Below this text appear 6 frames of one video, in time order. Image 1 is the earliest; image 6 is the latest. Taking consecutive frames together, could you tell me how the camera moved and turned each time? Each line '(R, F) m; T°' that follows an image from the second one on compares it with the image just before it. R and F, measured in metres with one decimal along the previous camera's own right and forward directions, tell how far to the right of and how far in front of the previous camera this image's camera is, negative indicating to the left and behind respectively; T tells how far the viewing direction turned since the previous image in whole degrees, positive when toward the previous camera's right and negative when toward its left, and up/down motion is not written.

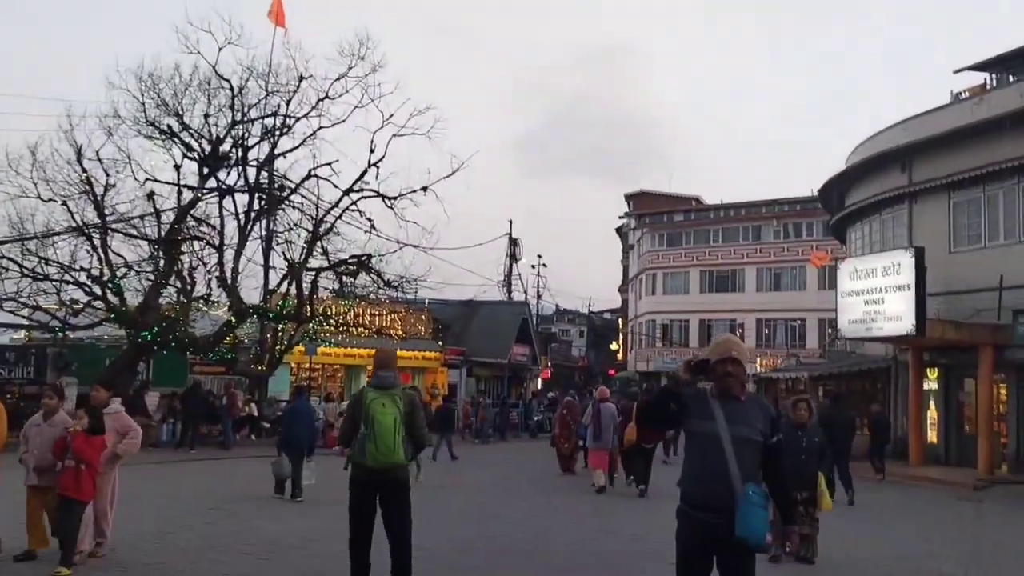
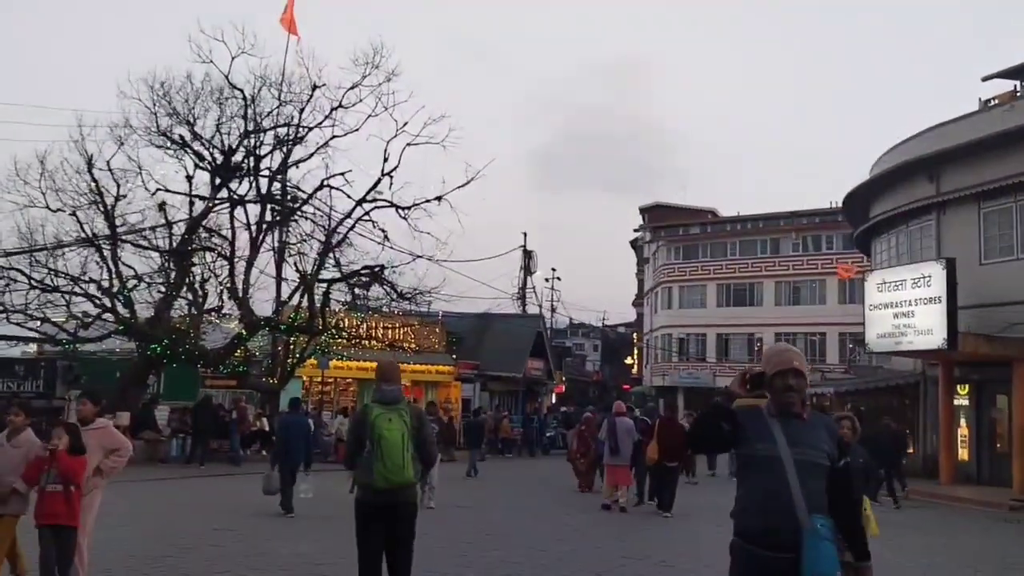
(-0.1, +0.6) m; -1°
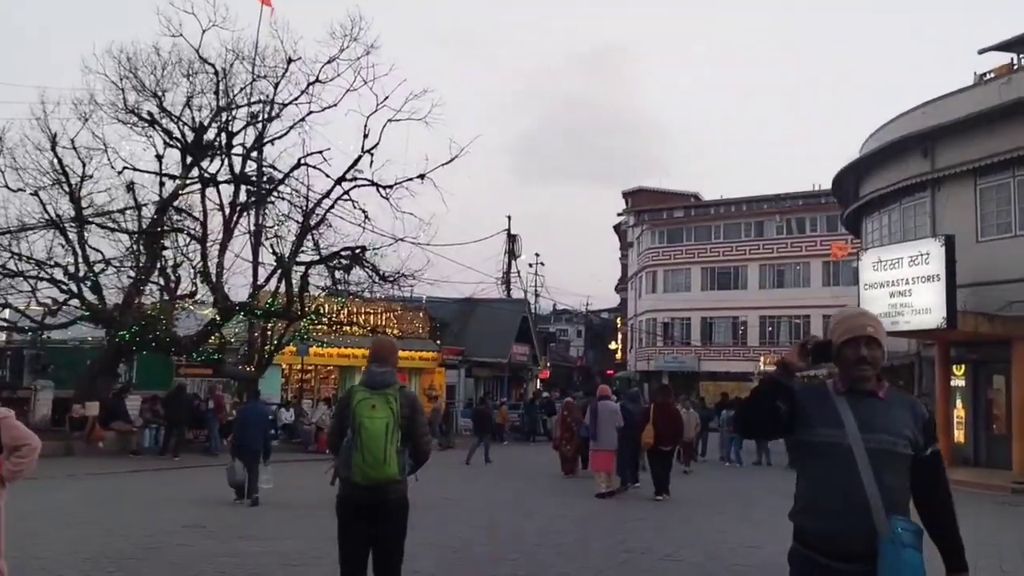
(-0.1, +0.9) m; +1°
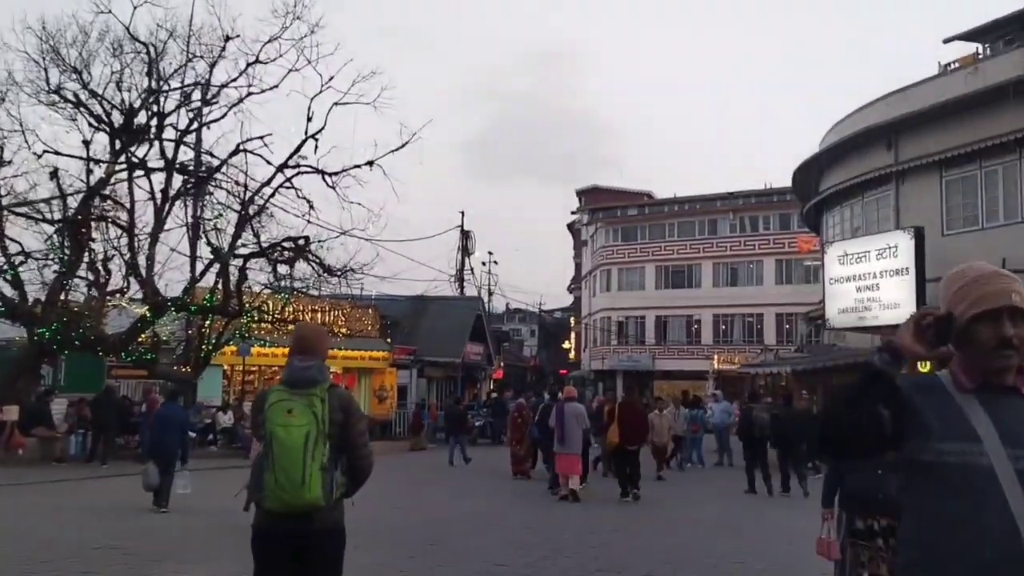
(-0.1, +1.2) m; +3°
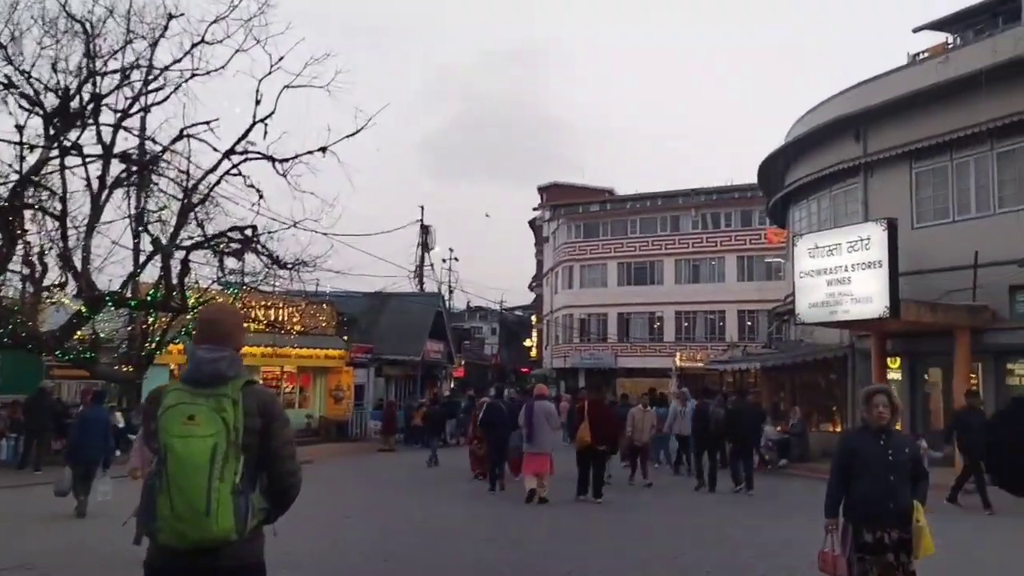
(0.0, +1.0) m; +3°
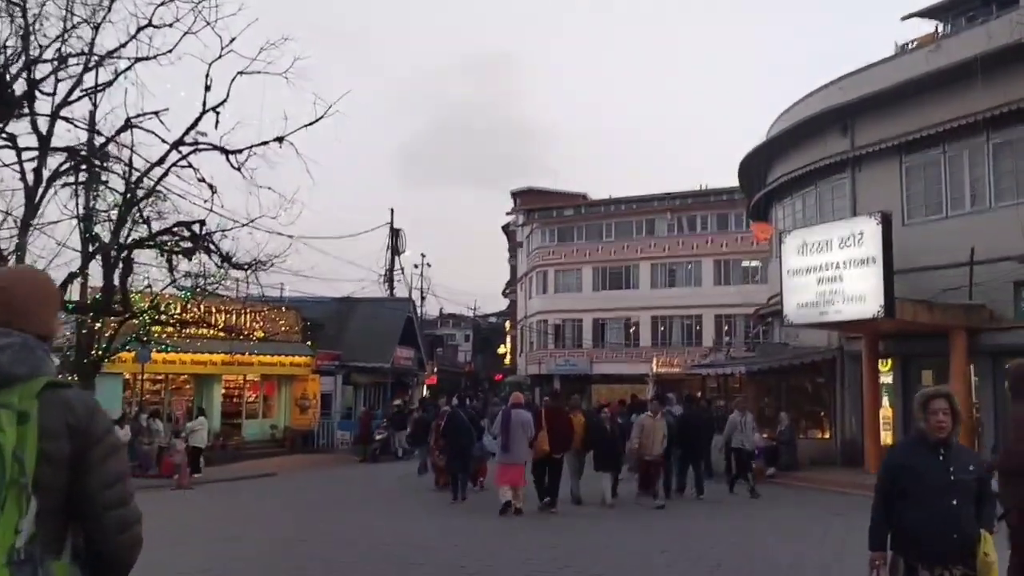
(0.0, +1.3) m; +2°
